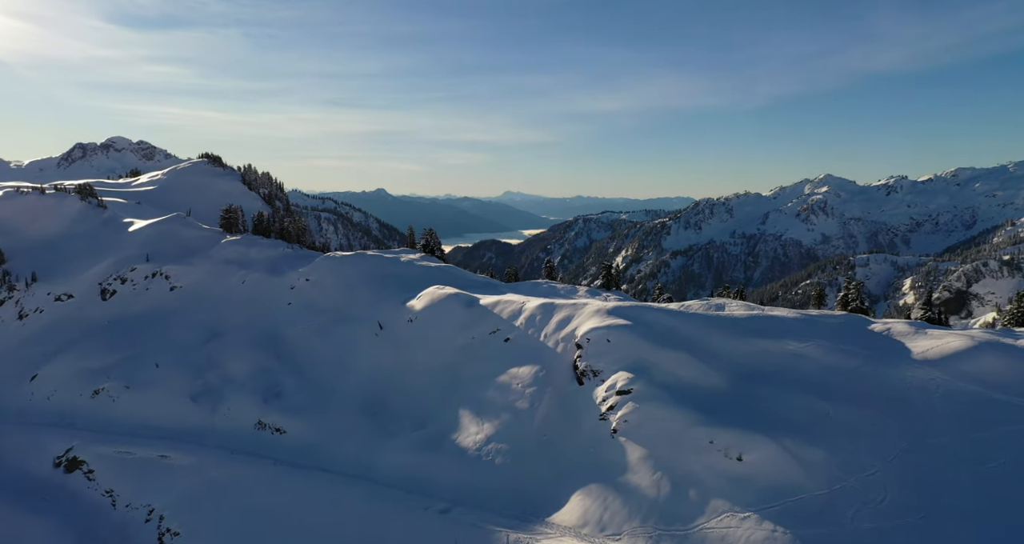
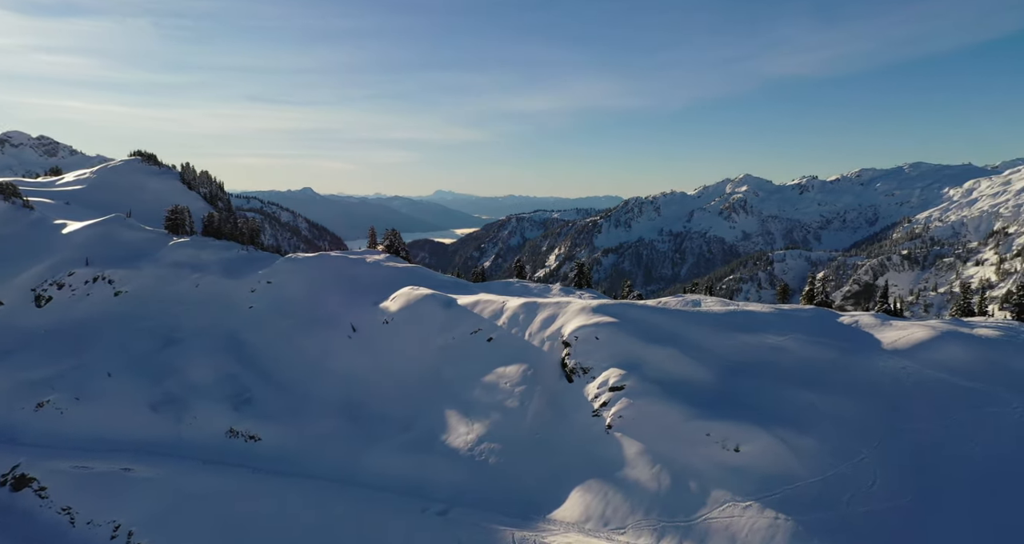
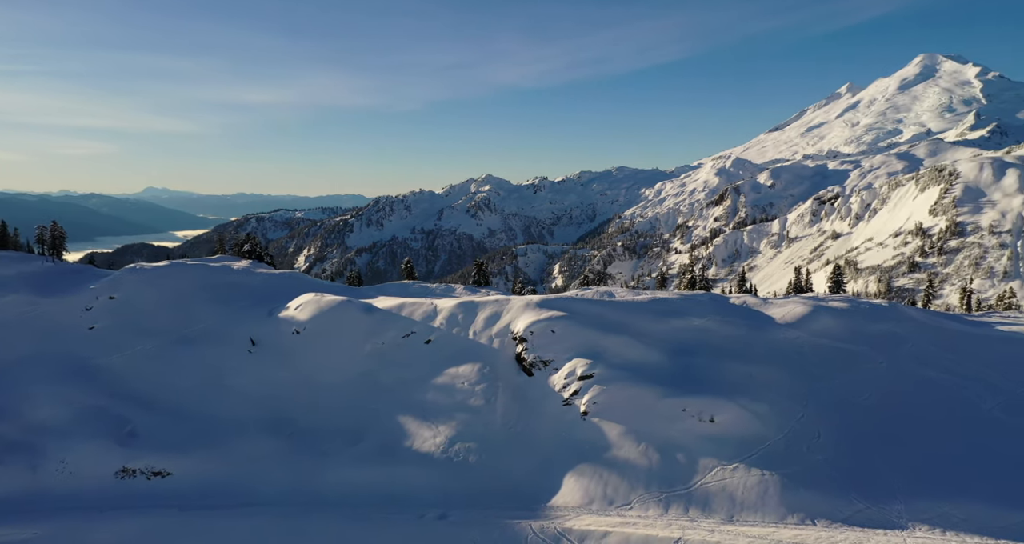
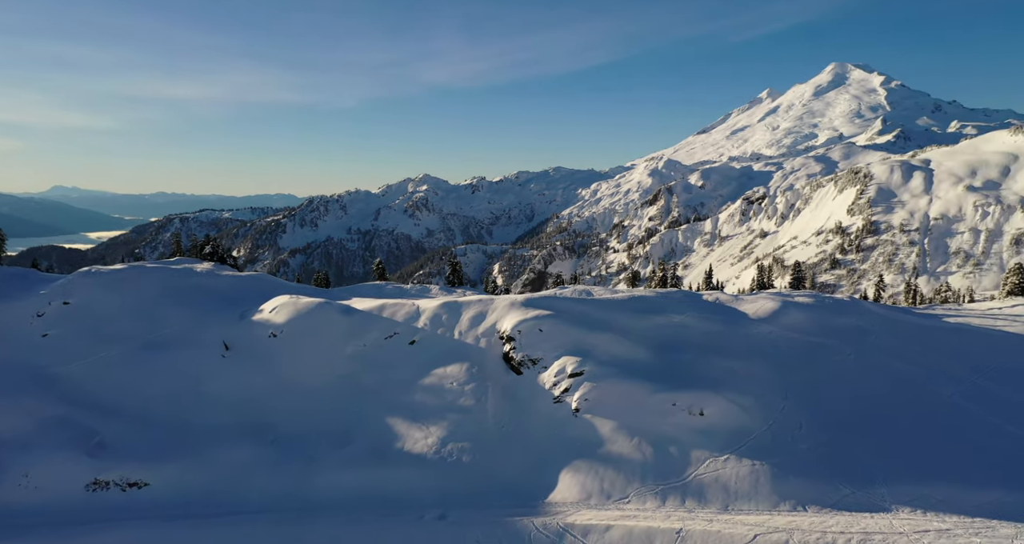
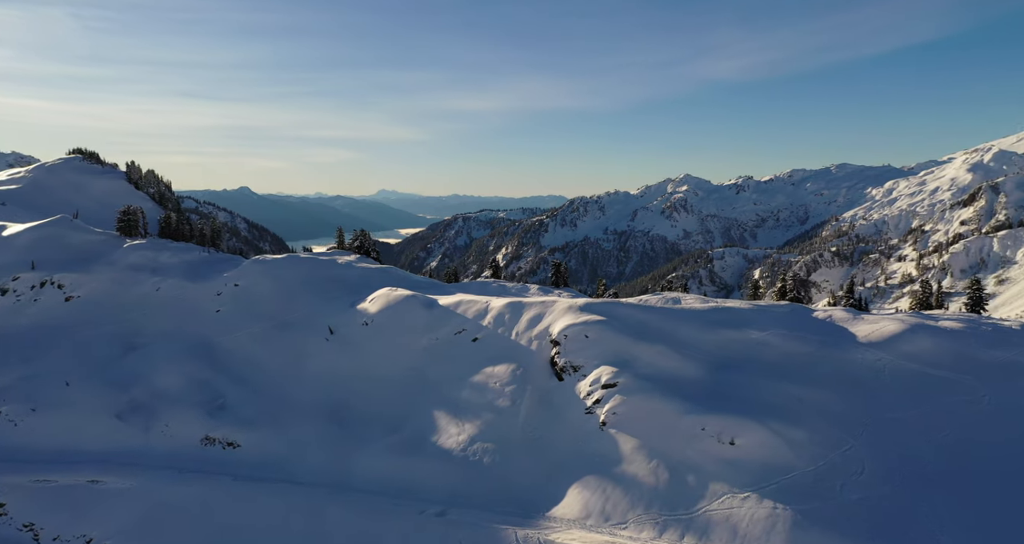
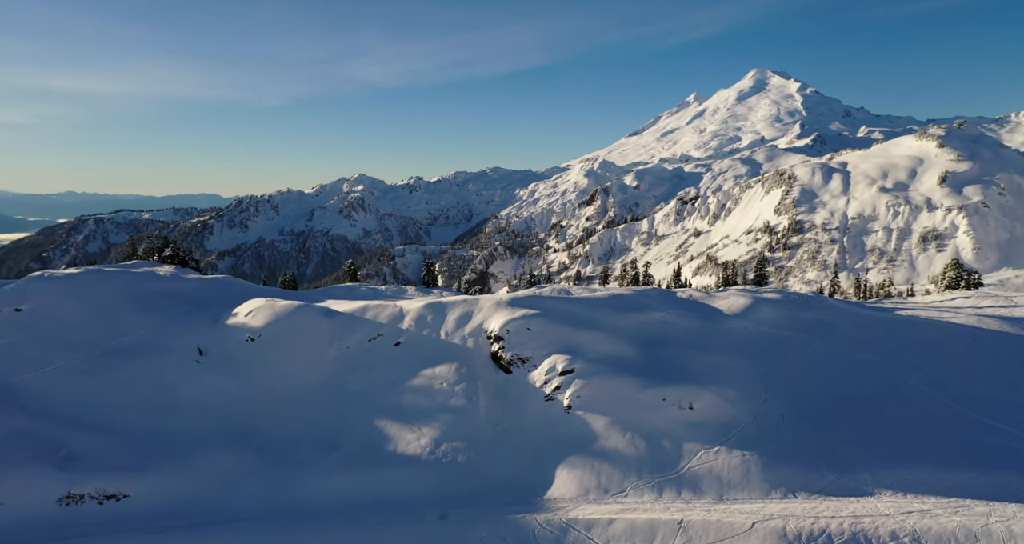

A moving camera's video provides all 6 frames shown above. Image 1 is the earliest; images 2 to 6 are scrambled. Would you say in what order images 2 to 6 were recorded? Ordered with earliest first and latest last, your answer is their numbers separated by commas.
2, 5, 3, 4, 6
